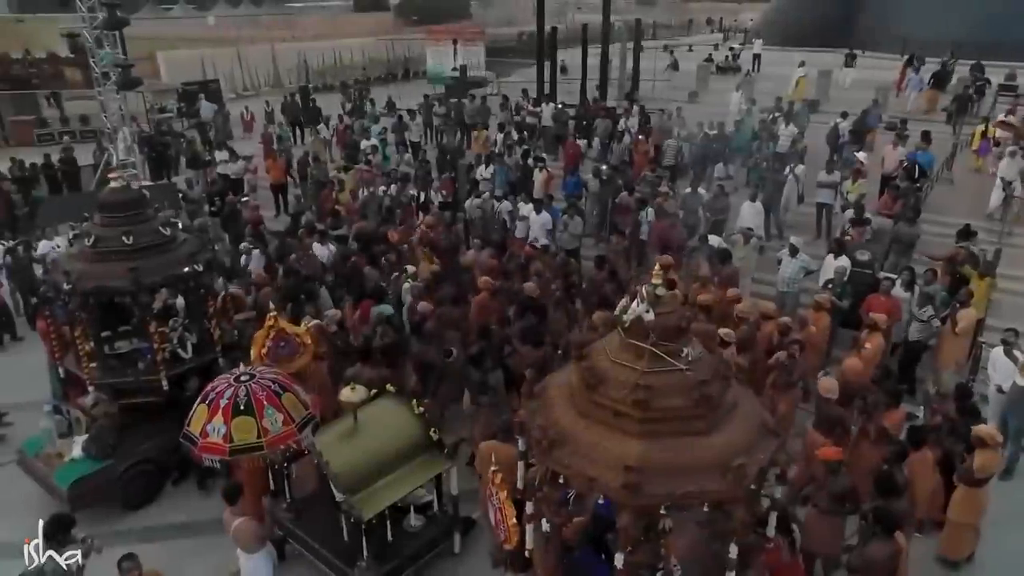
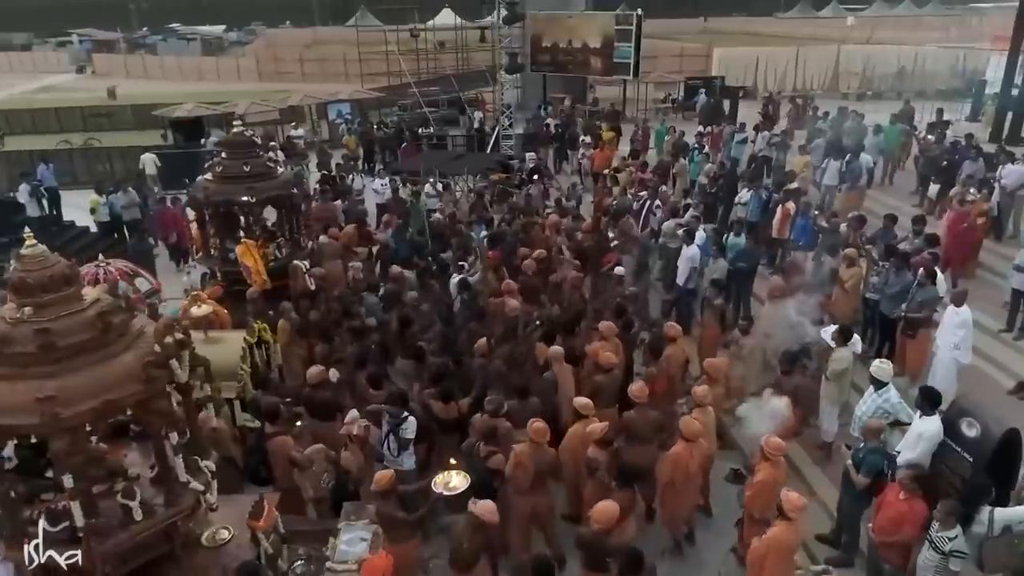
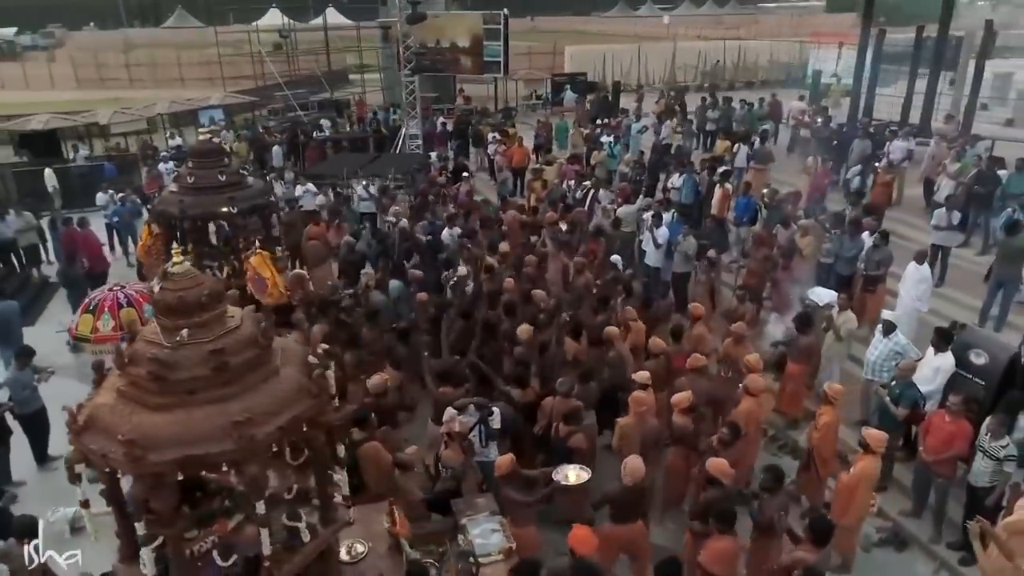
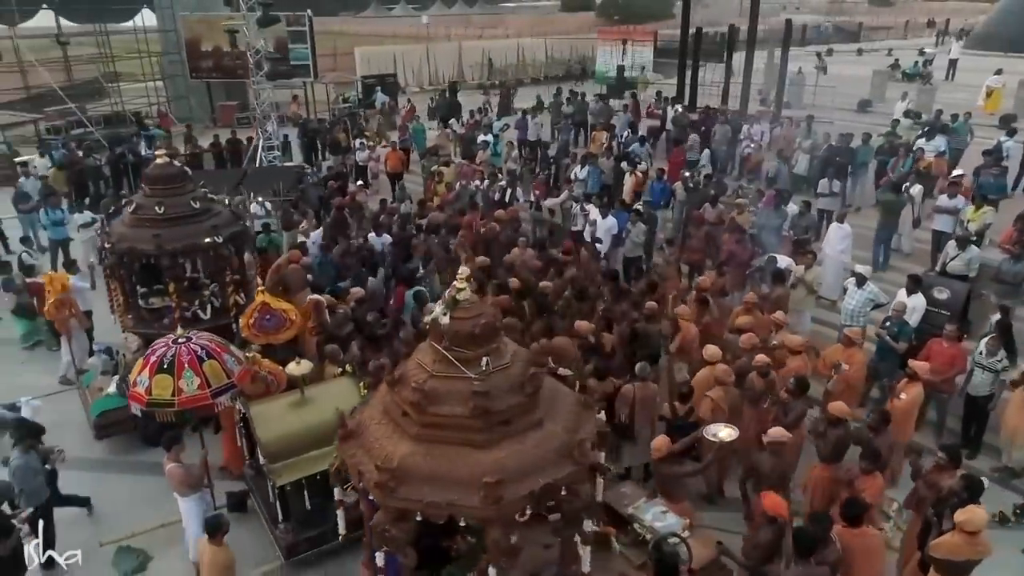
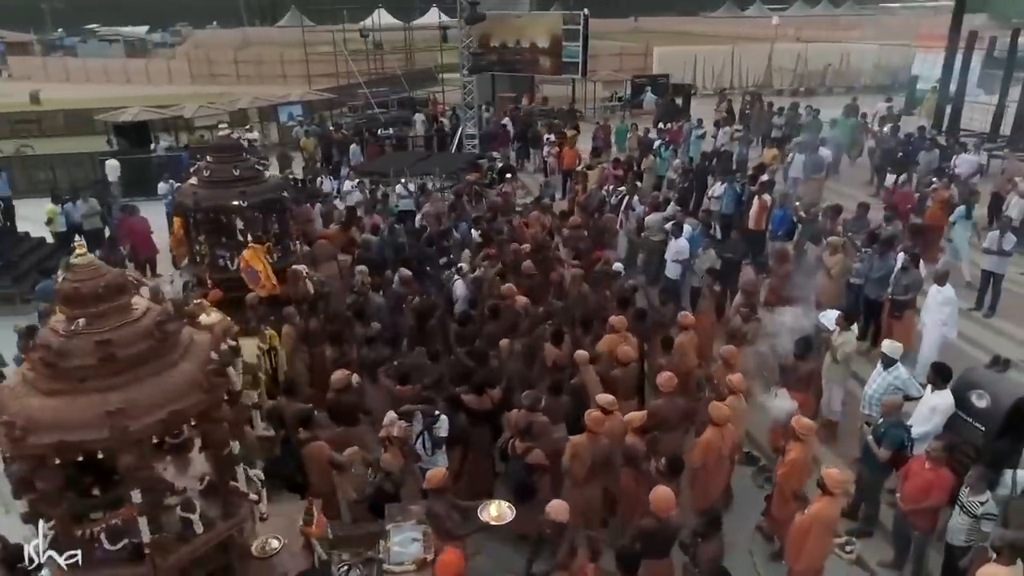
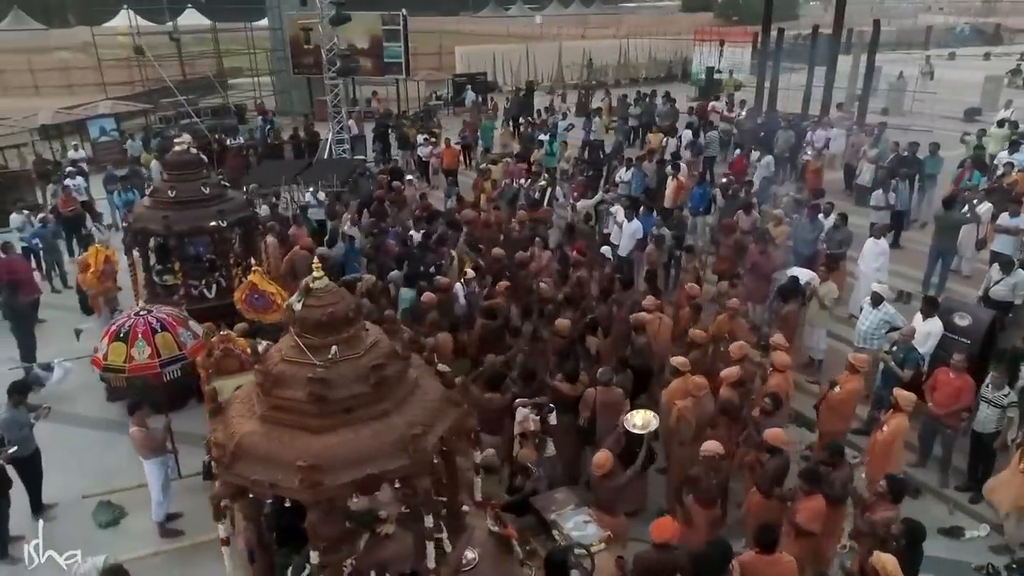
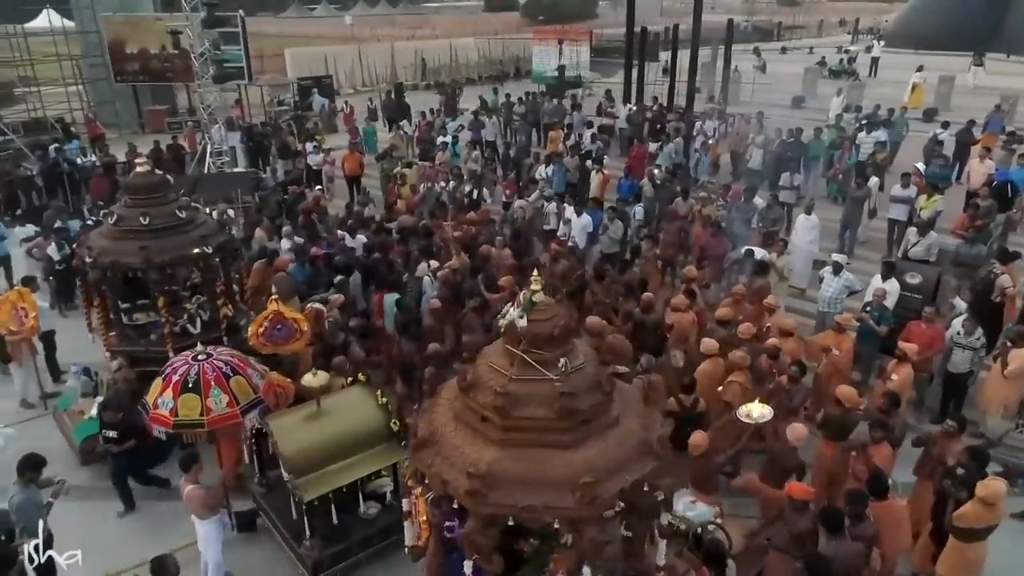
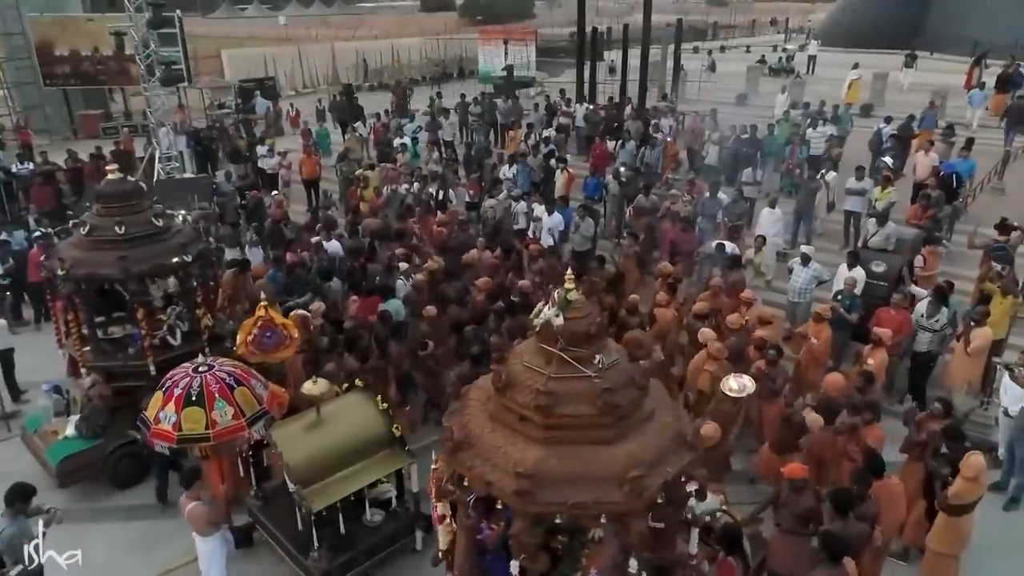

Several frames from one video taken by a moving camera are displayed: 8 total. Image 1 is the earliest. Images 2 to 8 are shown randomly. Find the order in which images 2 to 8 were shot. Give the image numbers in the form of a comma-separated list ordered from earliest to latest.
8, 7, 4, 6, 3, 5, 2
